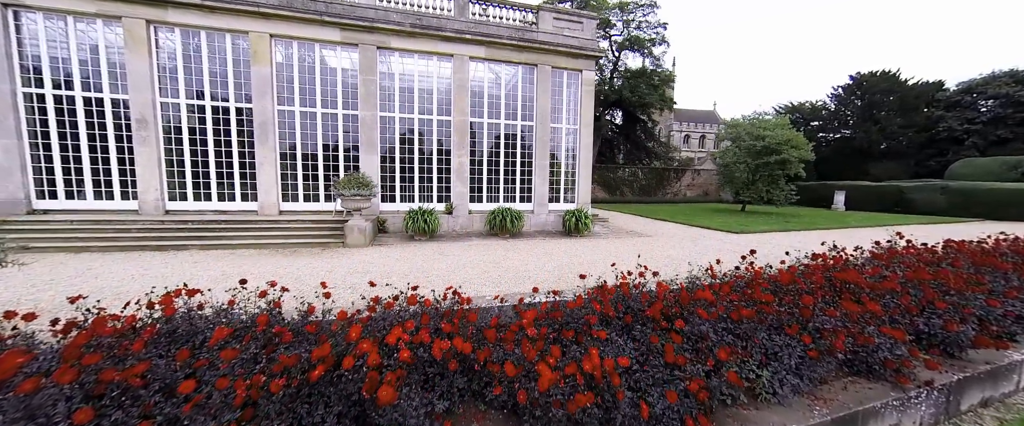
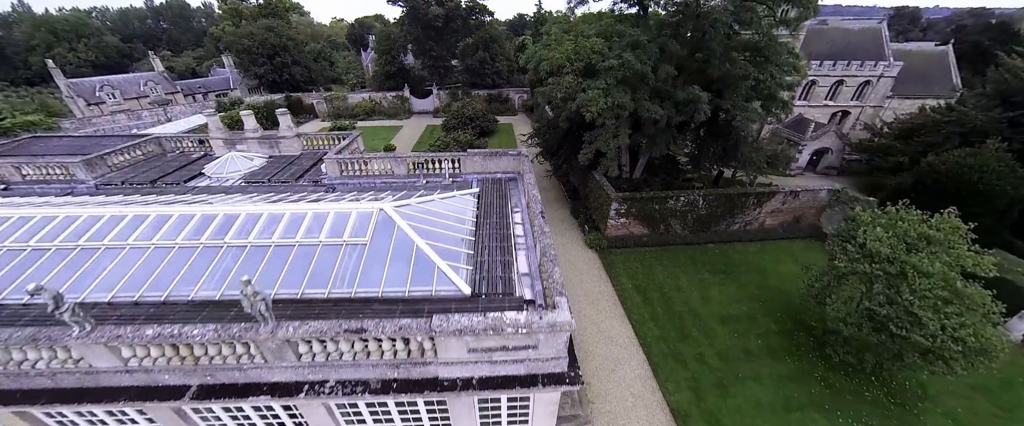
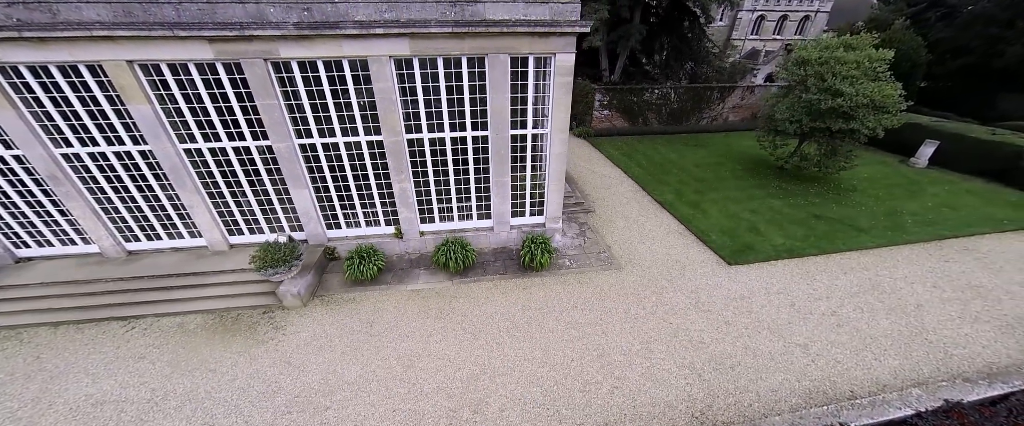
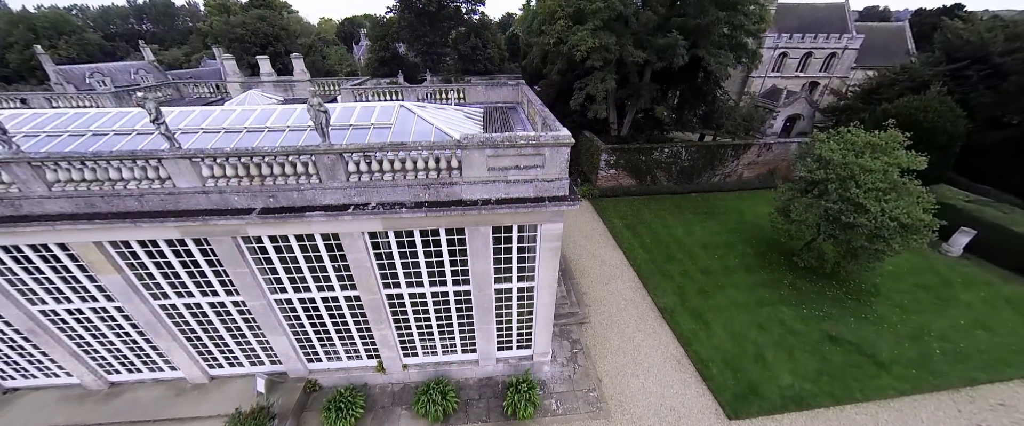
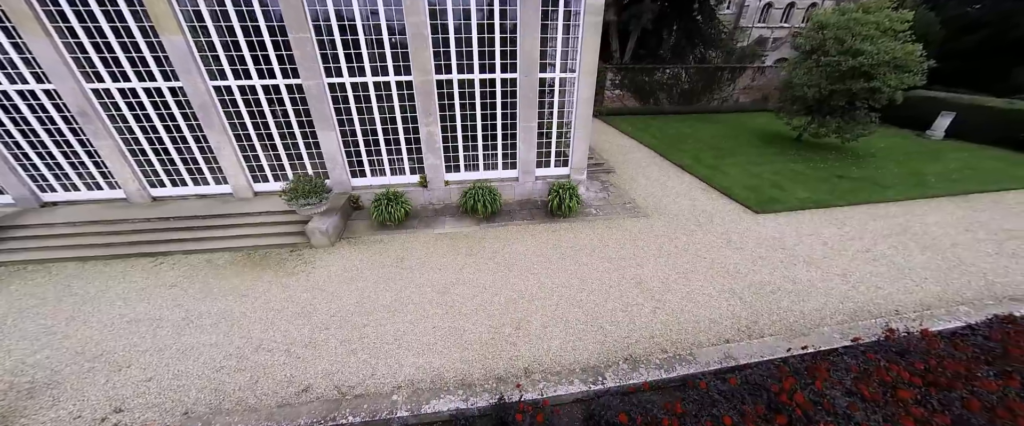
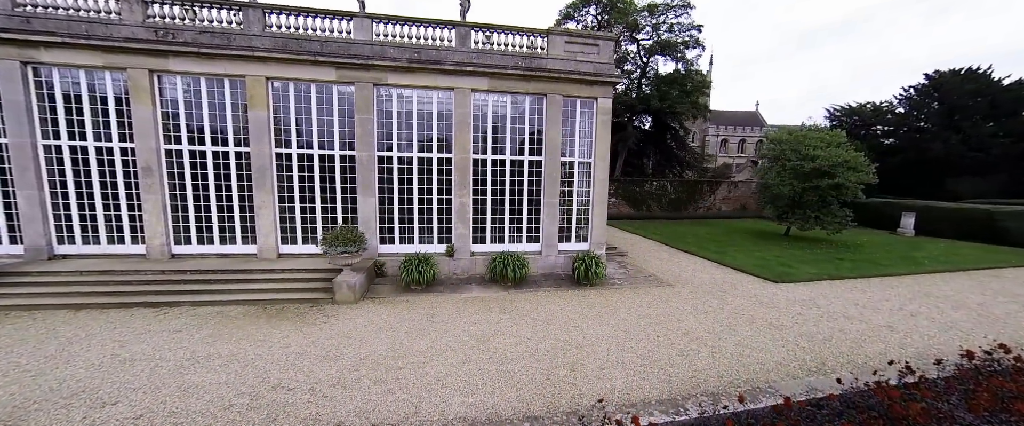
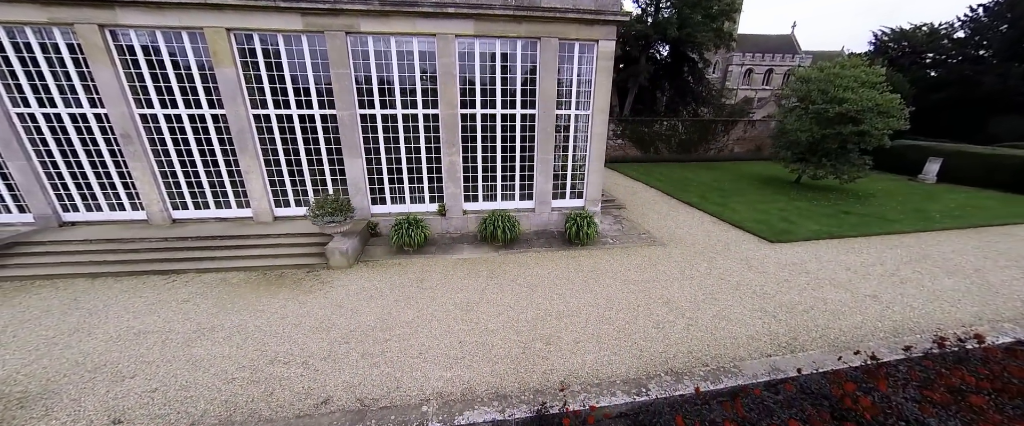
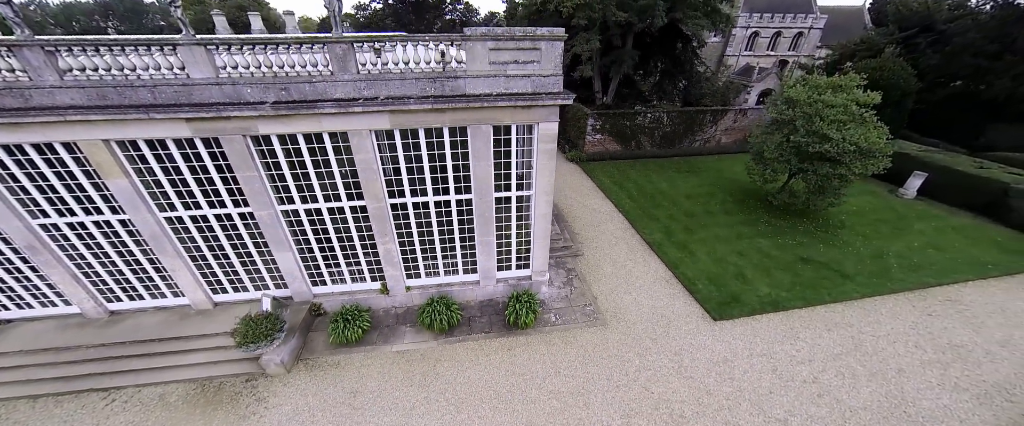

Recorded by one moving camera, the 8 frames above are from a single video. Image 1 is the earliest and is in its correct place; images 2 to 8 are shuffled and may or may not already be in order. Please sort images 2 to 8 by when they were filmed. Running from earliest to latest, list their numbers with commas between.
6, 7, 5, 3, 8, 4, 2
